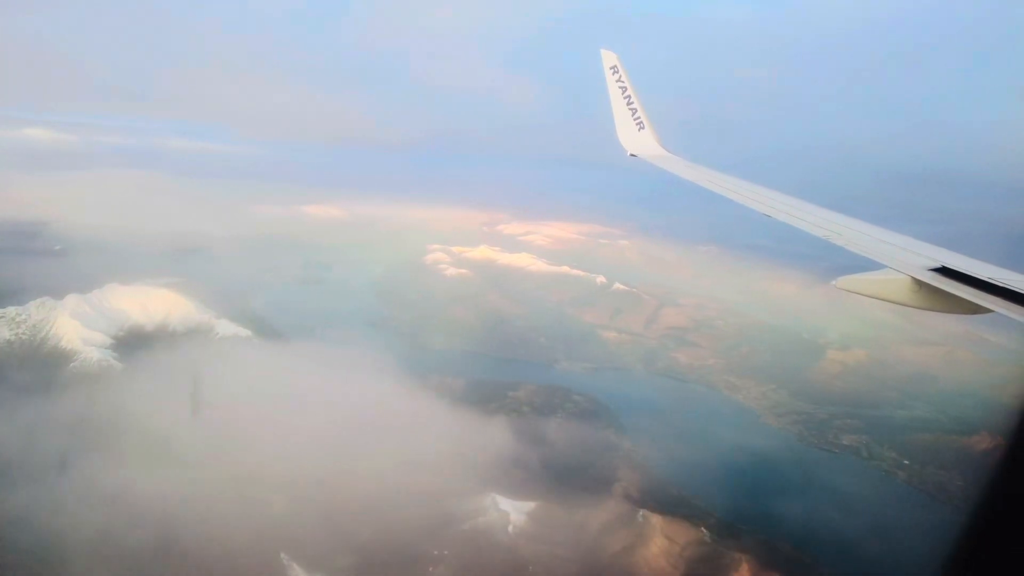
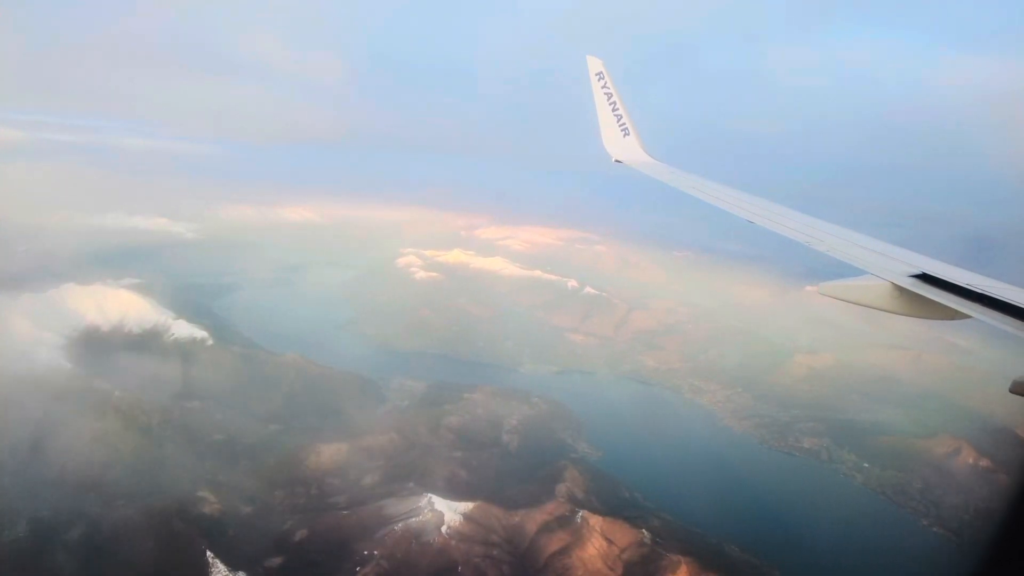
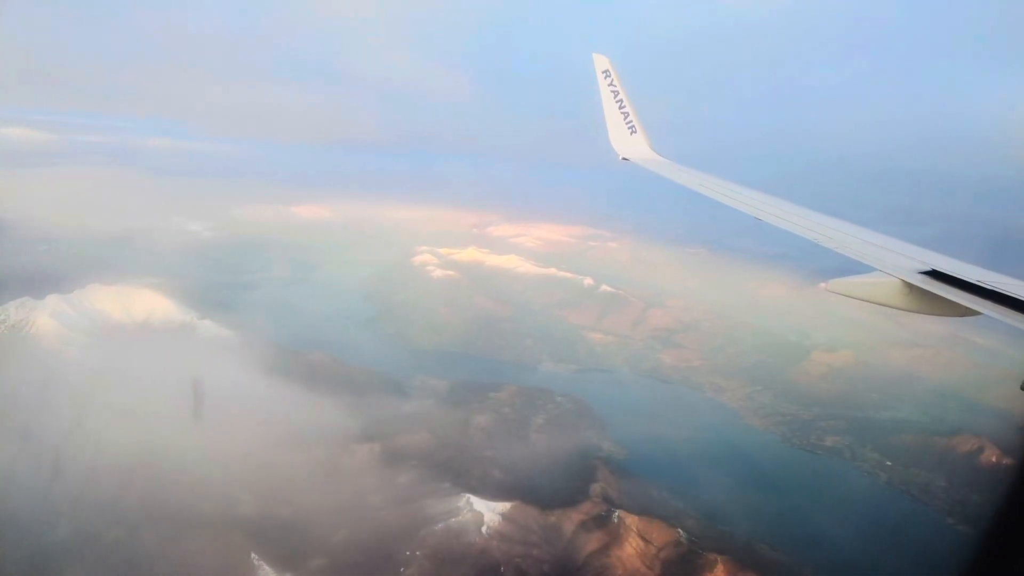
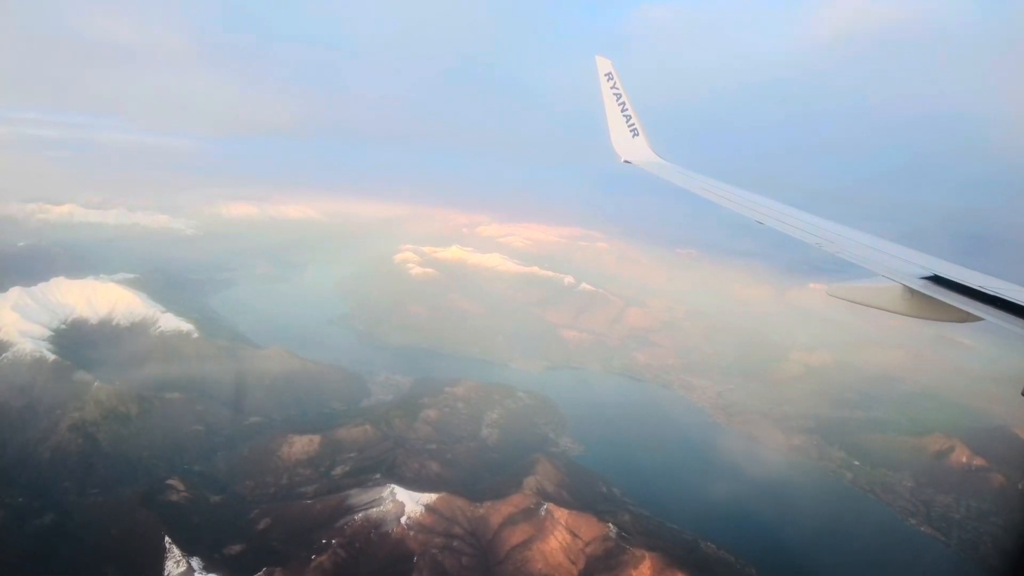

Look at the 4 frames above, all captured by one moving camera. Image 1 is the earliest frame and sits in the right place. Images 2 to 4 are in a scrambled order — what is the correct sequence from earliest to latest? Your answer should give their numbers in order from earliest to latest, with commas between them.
3, 2, 4
